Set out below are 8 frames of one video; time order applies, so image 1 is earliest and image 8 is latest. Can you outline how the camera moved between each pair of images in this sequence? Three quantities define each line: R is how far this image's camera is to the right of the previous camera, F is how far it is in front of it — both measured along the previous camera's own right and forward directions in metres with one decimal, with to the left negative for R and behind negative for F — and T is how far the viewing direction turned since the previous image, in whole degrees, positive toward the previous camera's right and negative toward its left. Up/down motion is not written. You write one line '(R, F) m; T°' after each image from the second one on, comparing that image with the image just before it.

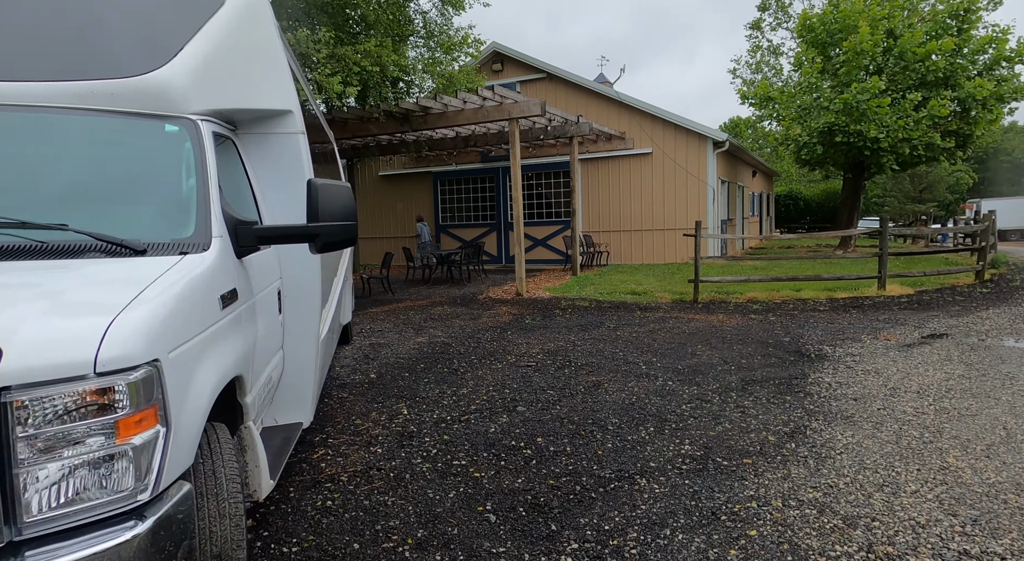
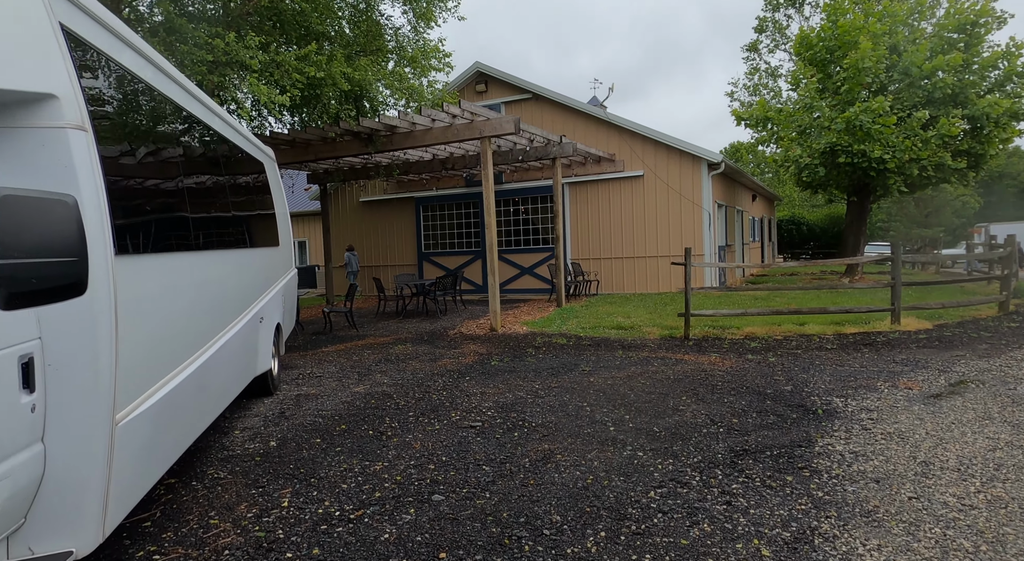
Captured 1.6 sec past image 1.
(+0.4, +1.1) m; 0°
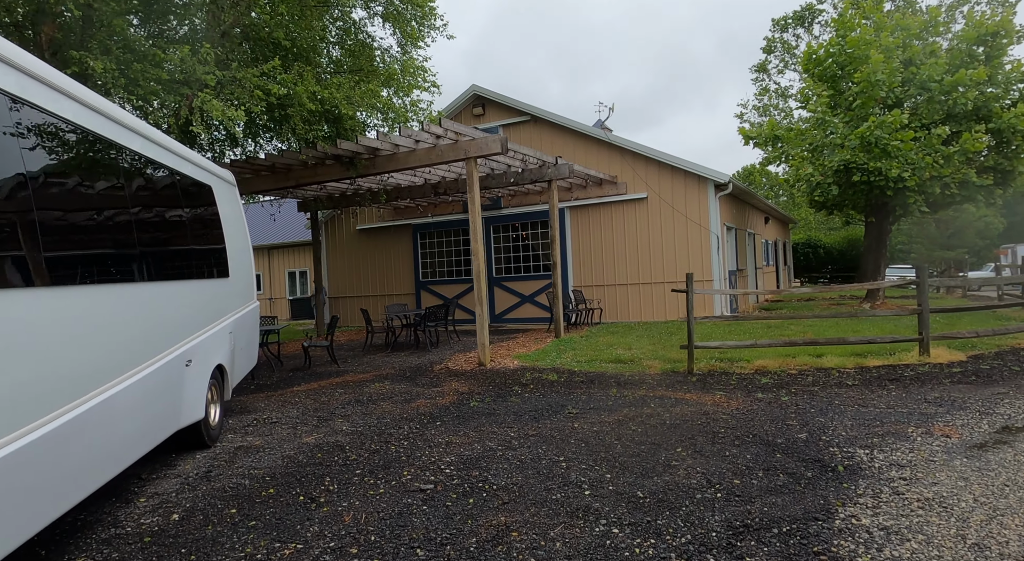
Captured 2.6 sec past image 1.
(+0.3, +0.8) m; -1°
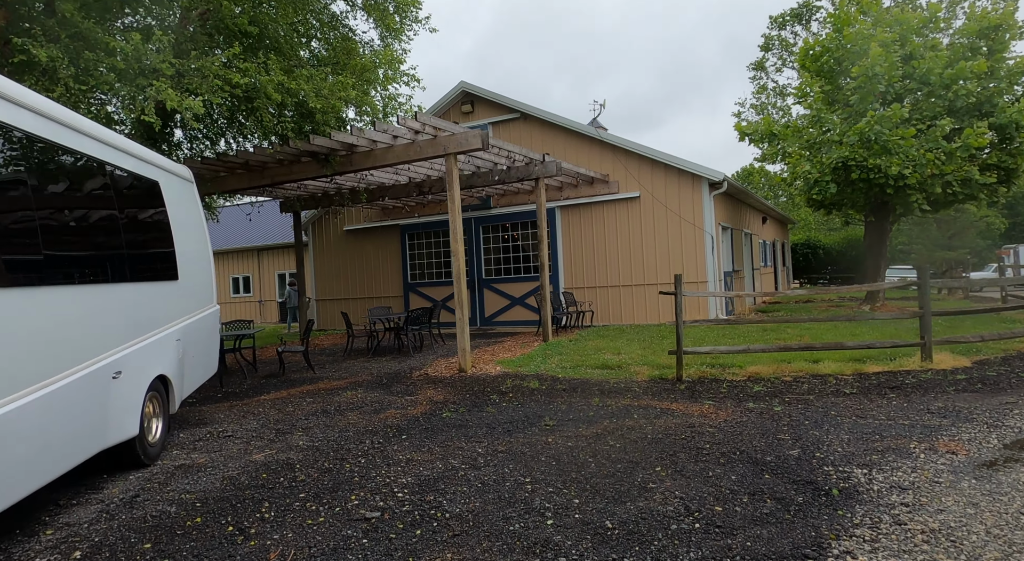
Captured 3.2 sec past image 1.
(+0.2, +0.4) m; 0°
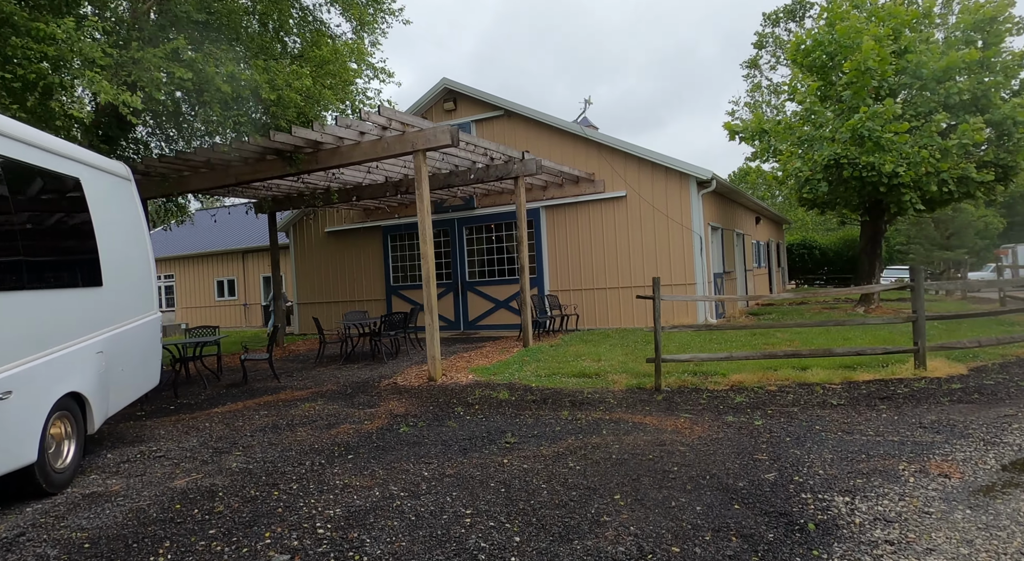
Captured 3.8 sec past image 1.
(+0.3, +0.5) m; 0°
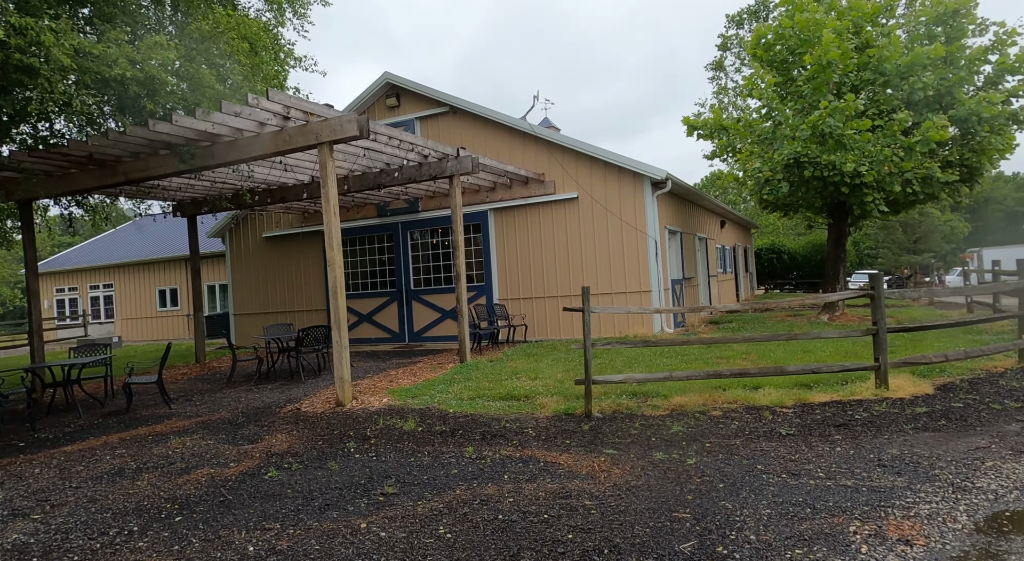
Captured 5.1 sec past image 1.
(+0.6, +1.0) m; +2°
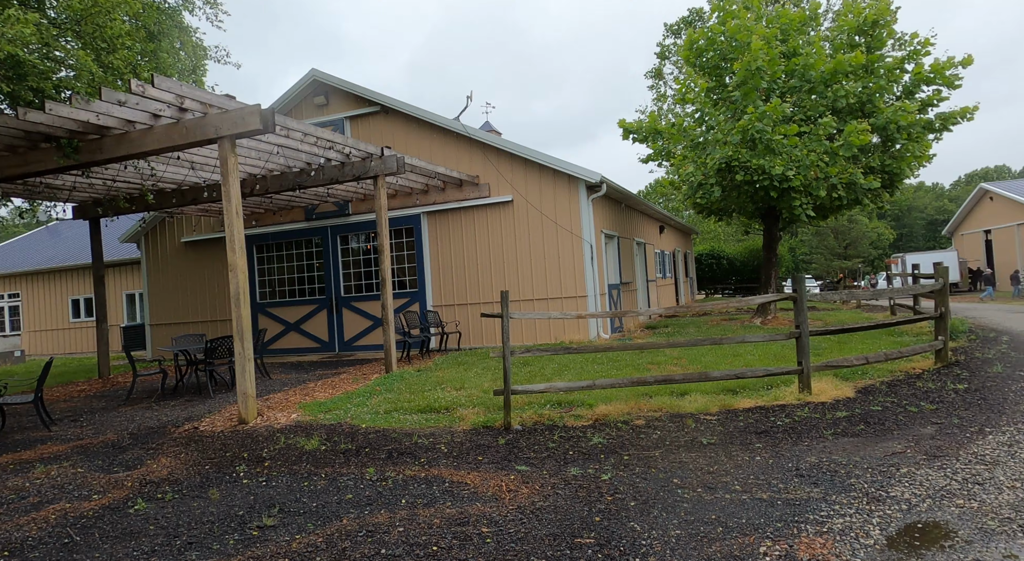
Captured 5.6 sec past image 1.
(+0.3, +0.4) m; +4°
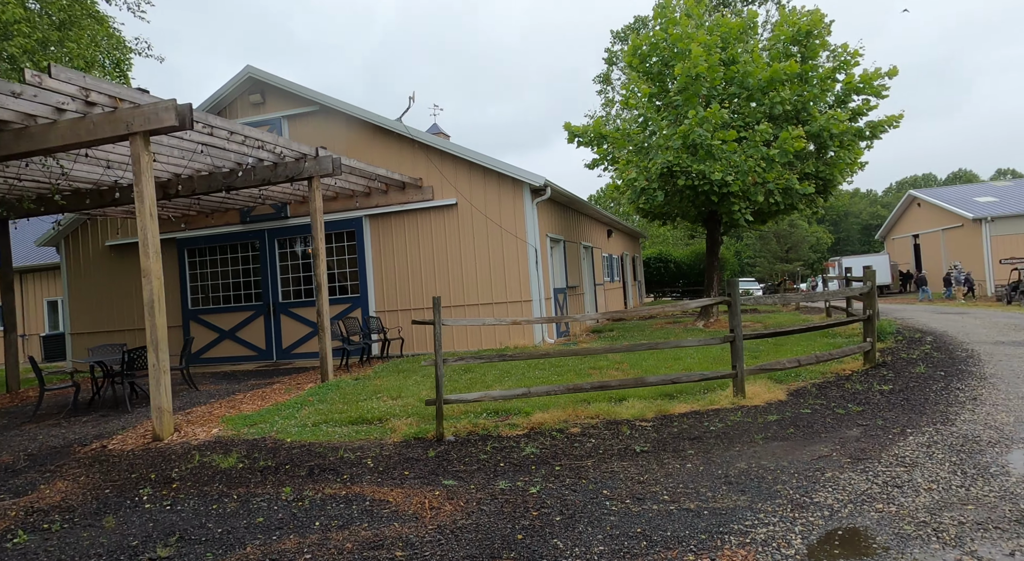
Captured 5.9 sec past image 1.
(+0.2, +0.2) m; +4°
